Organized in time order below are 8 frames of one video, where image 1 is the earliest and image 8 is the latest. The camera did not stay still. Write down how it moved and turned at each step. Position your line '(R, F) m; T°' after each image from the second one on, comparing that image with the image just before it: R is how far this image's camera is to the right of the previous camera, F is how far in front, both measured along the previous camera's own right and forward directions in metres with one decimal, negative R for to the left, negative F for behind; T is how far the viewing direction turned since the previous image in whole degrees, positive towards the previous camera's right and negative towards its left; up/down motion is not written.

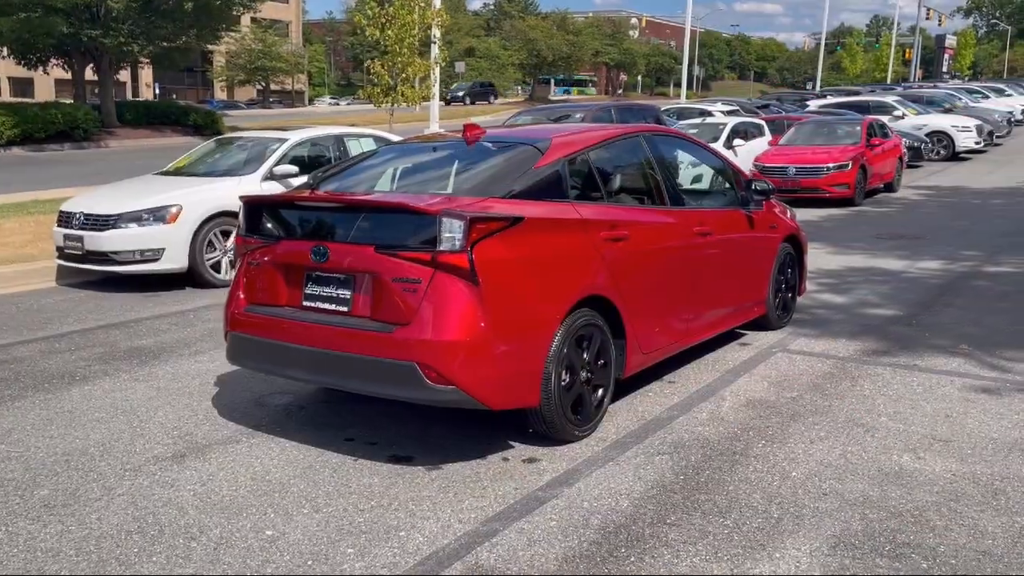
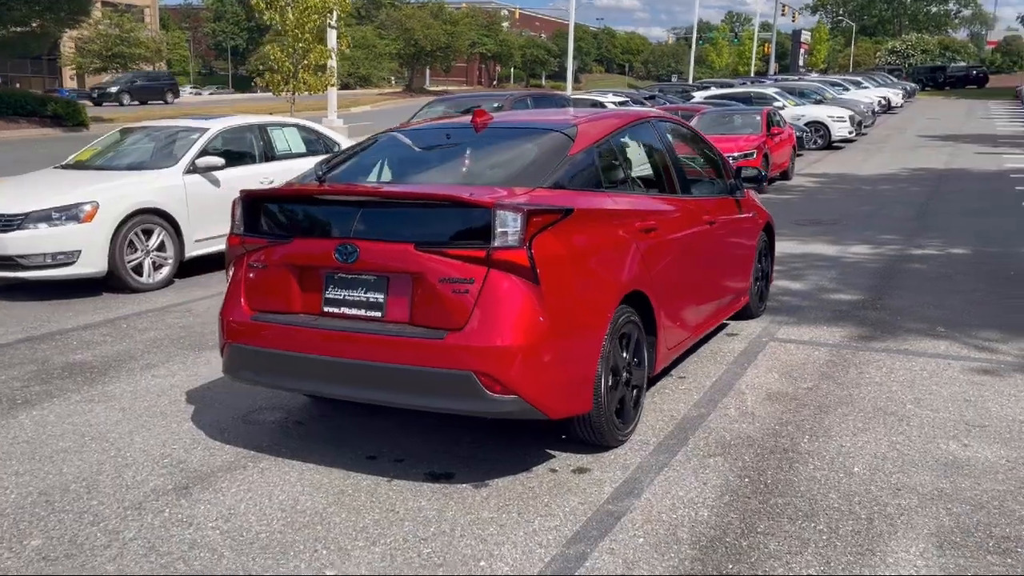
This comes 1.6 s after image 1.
(-0.9, +0.4) m; +8°
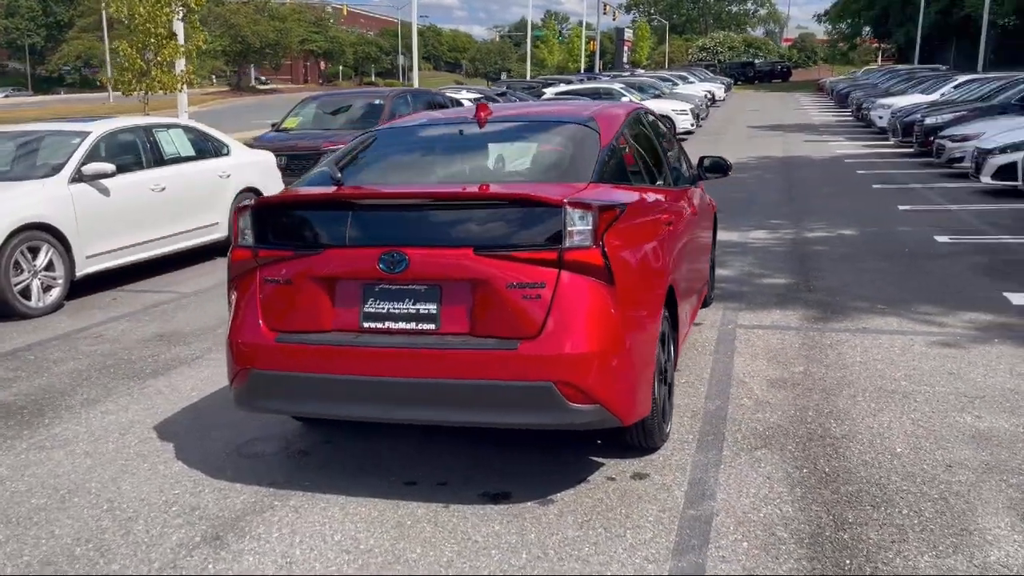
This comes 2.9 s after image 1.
(-1.0, +0.4) m; +11°
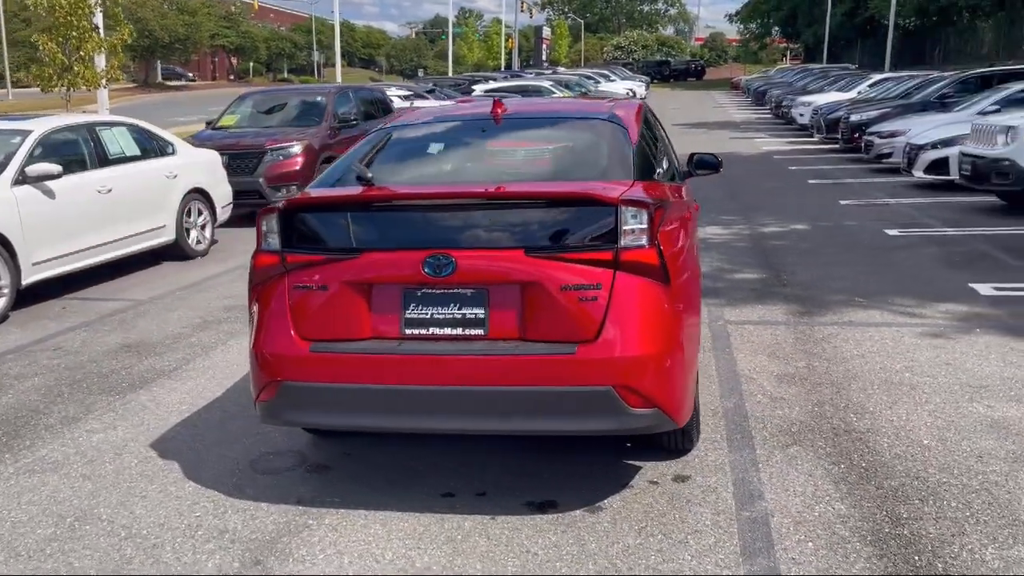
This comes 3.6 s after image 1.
(-0.6, +0.2) m; +5°
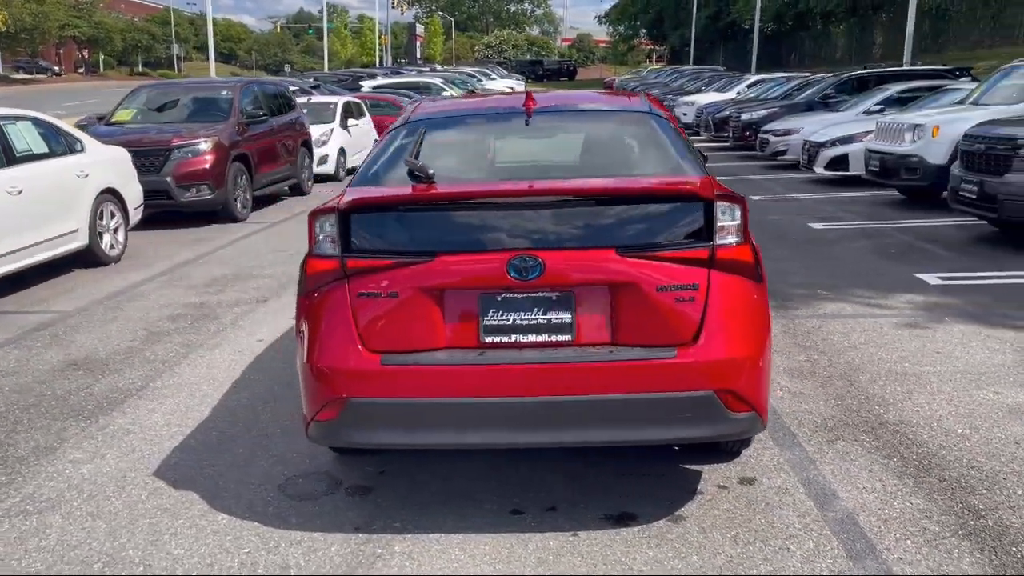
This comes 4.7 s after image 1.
(-0.9, +0.3) m; +8°
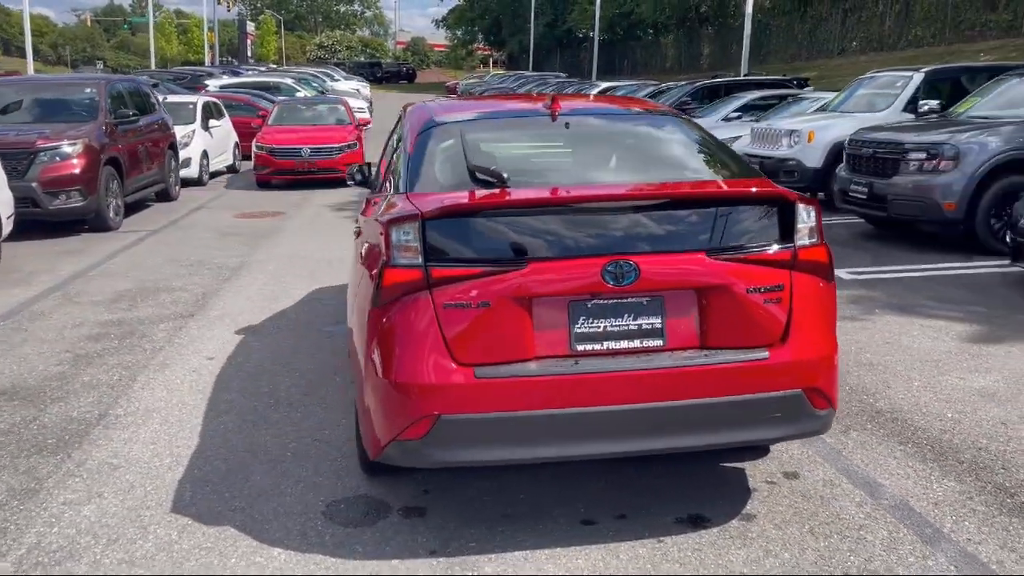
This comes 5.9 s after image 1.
(-1.0, +0.2) m; +11°
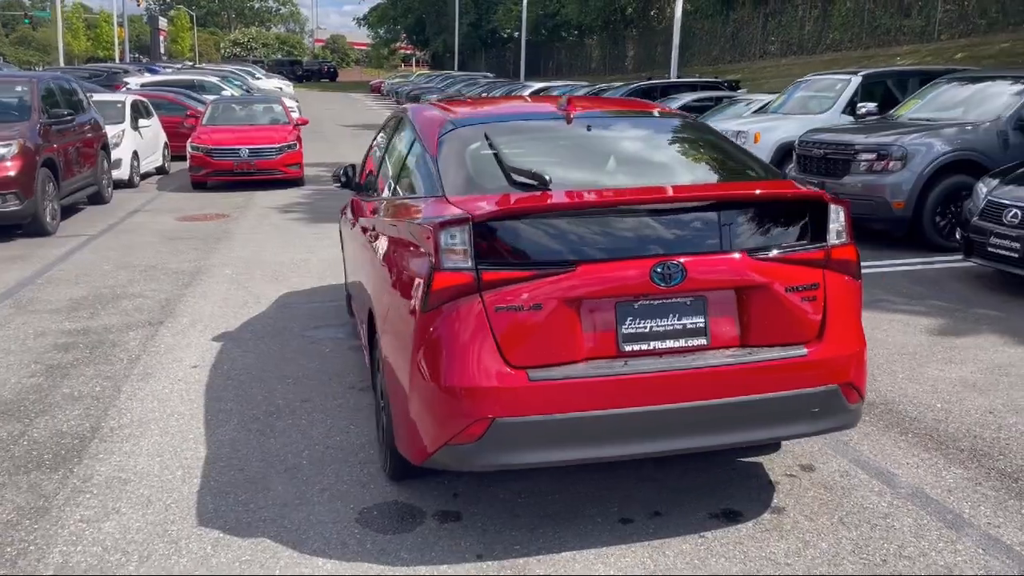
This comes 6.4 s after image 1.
(-0.5, 0.0) m; +5°
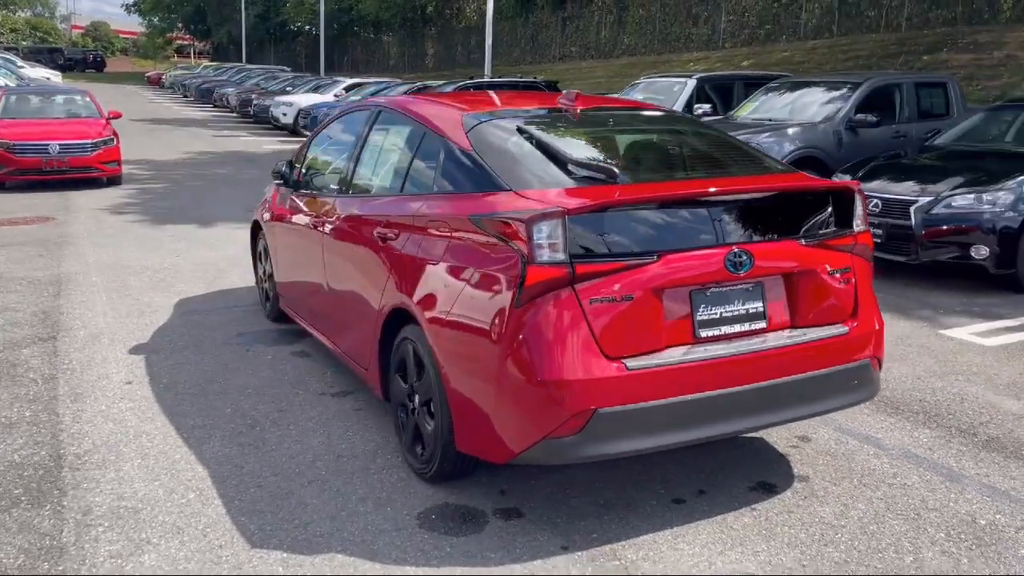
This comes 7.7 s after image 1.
(-1.2, +0.1) m; +14°
